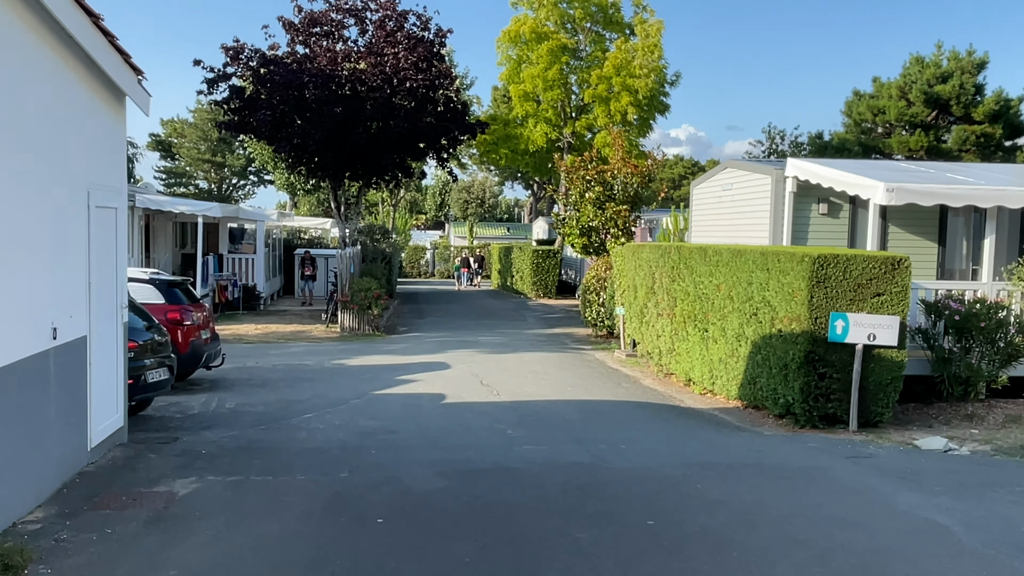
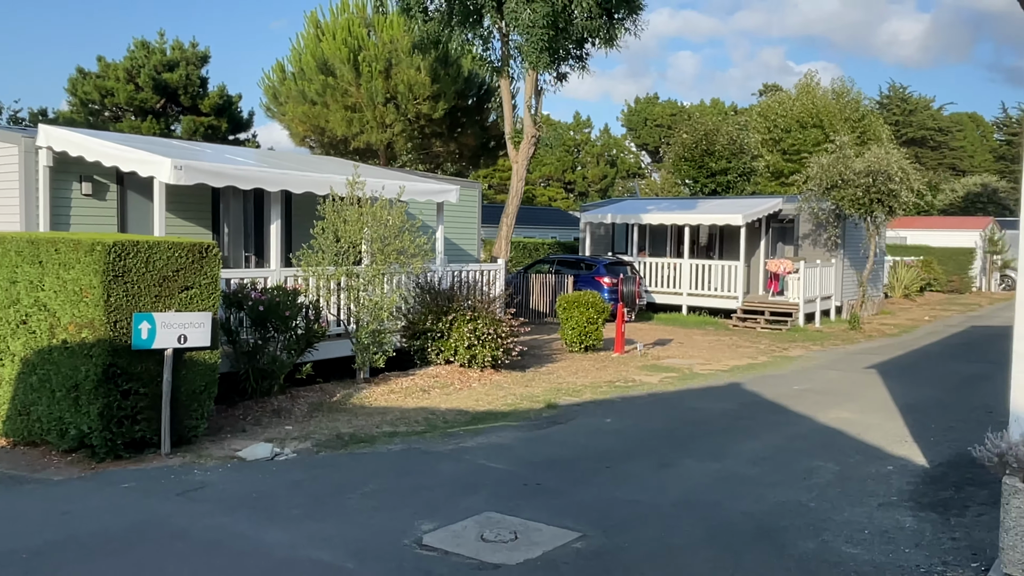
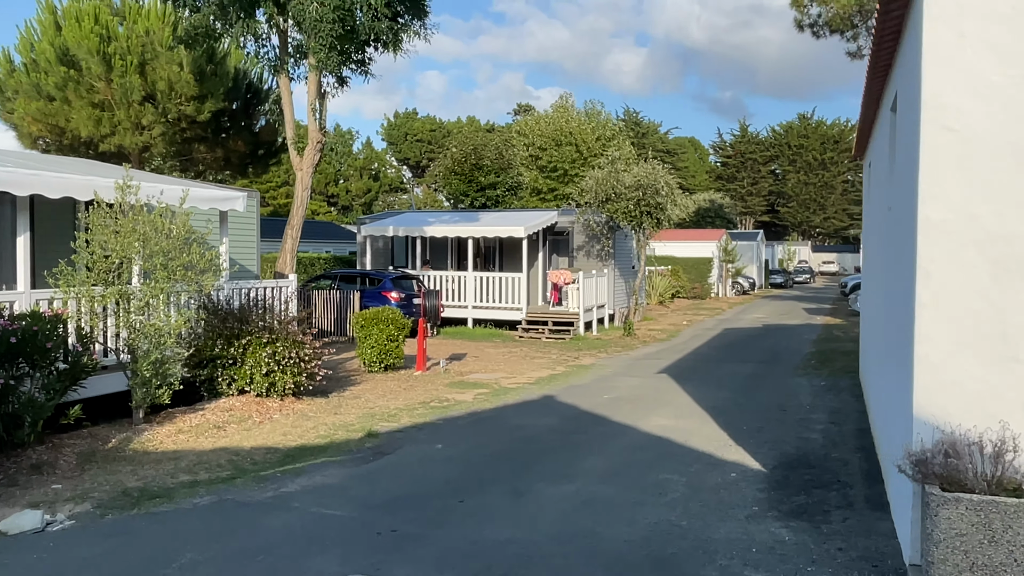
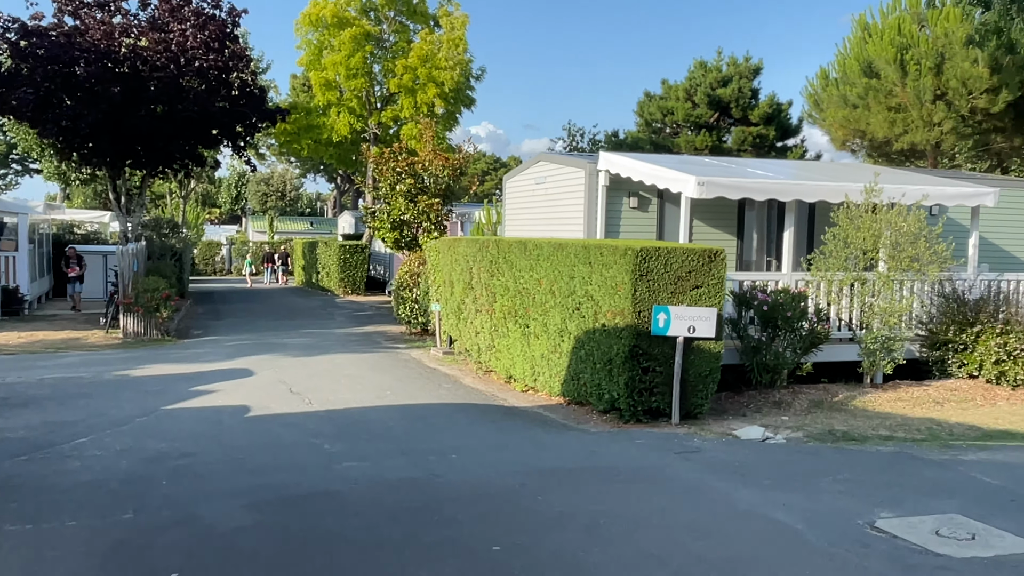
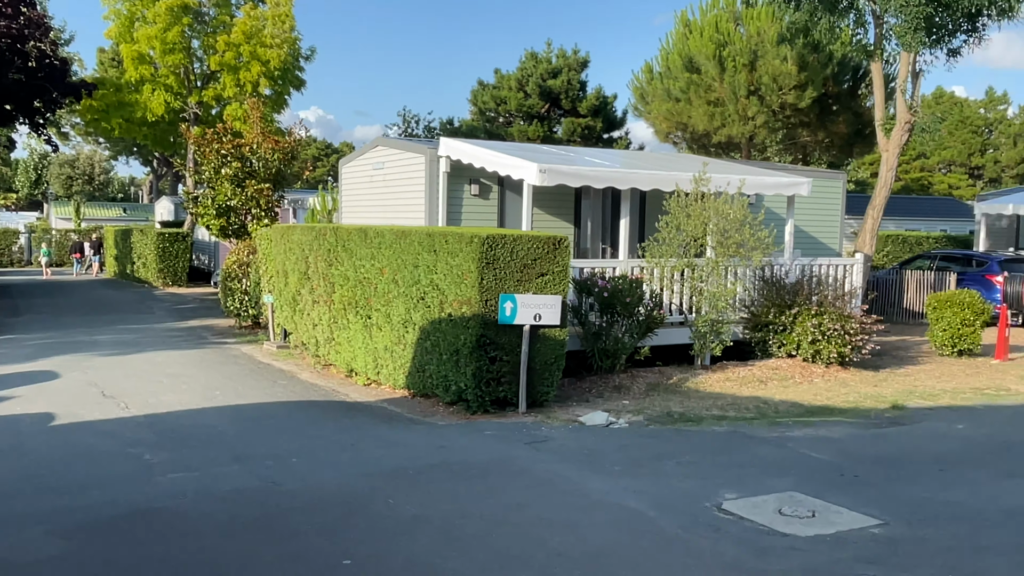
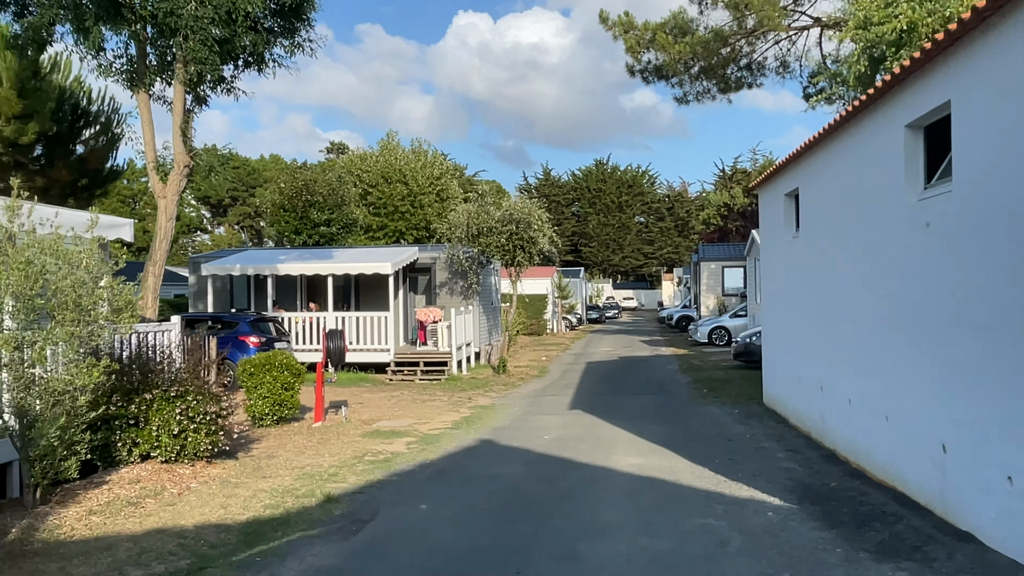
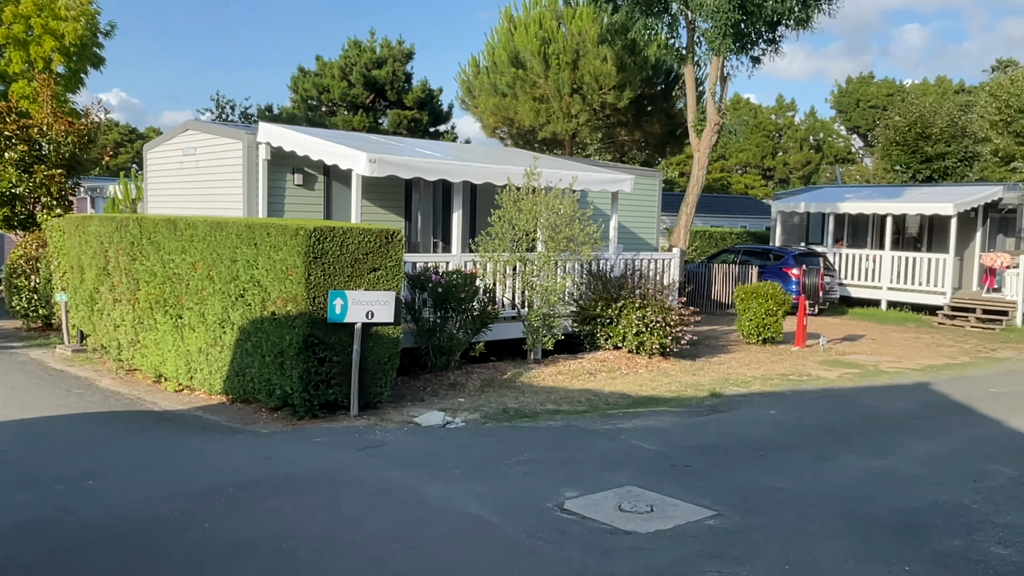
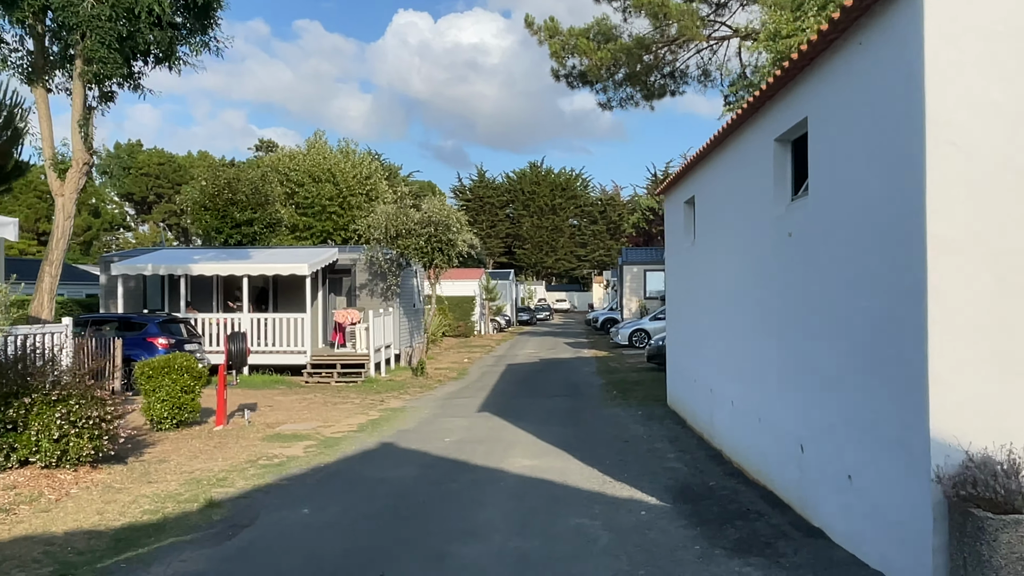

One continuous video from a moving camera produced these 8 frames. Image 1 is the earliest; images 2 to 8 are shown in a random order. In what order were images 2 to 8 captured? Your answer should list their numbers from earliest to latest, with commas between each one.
4, 5, 7, 2, 3, 8, 6
